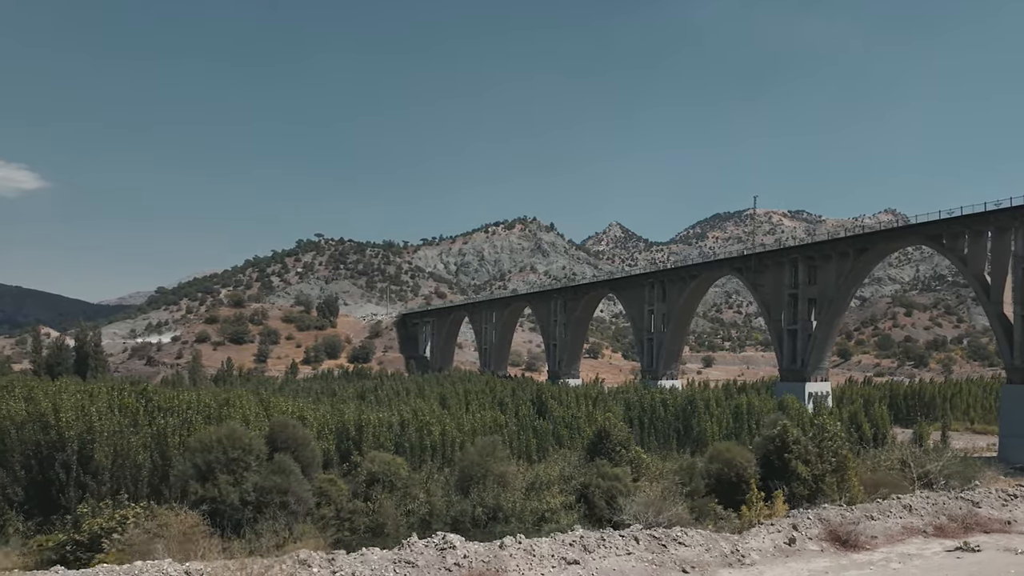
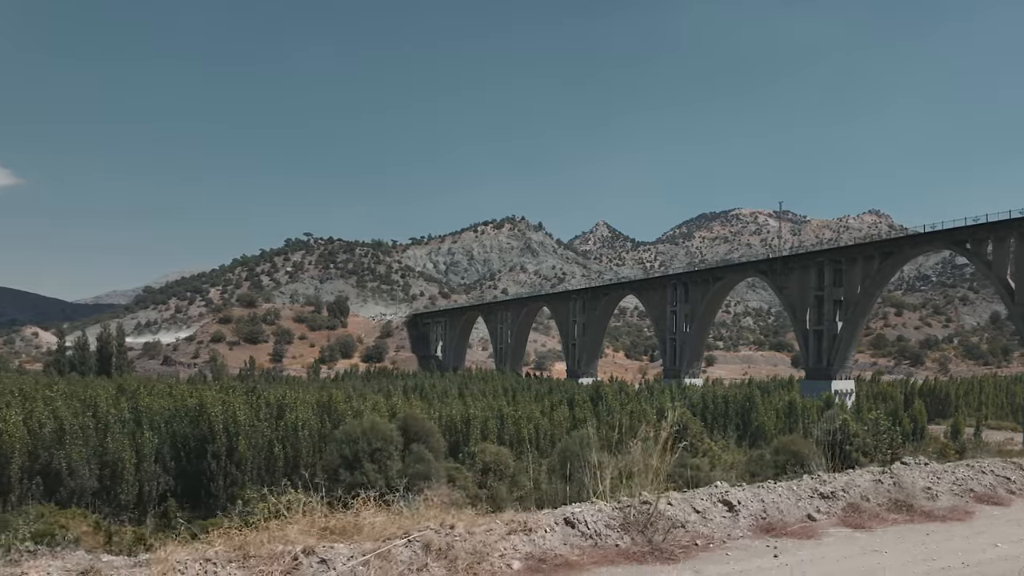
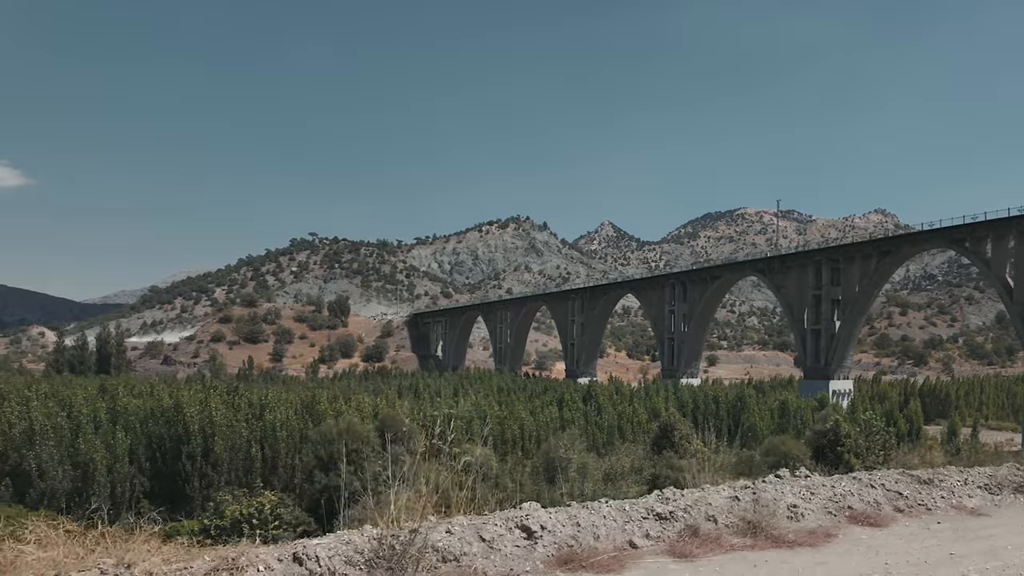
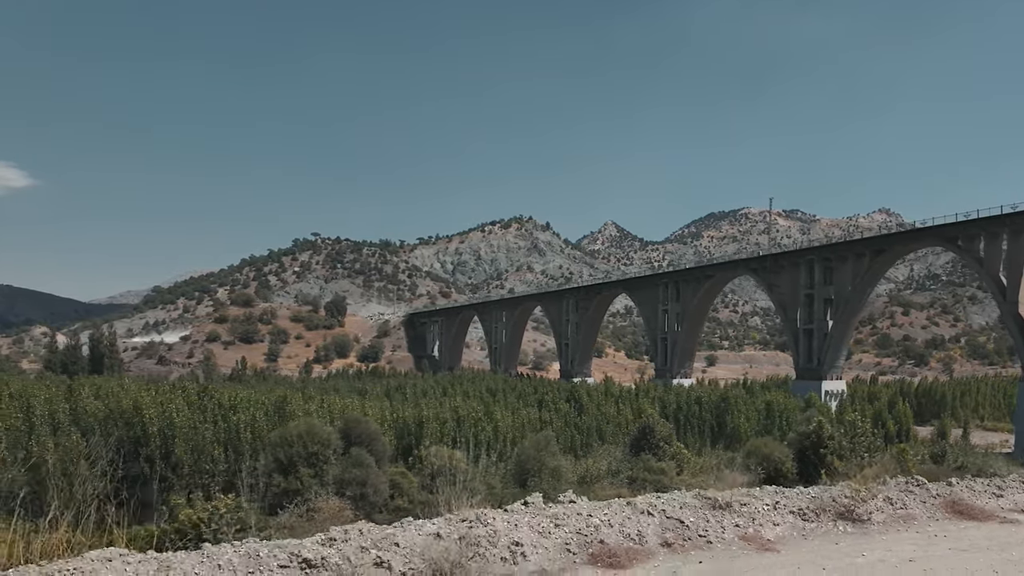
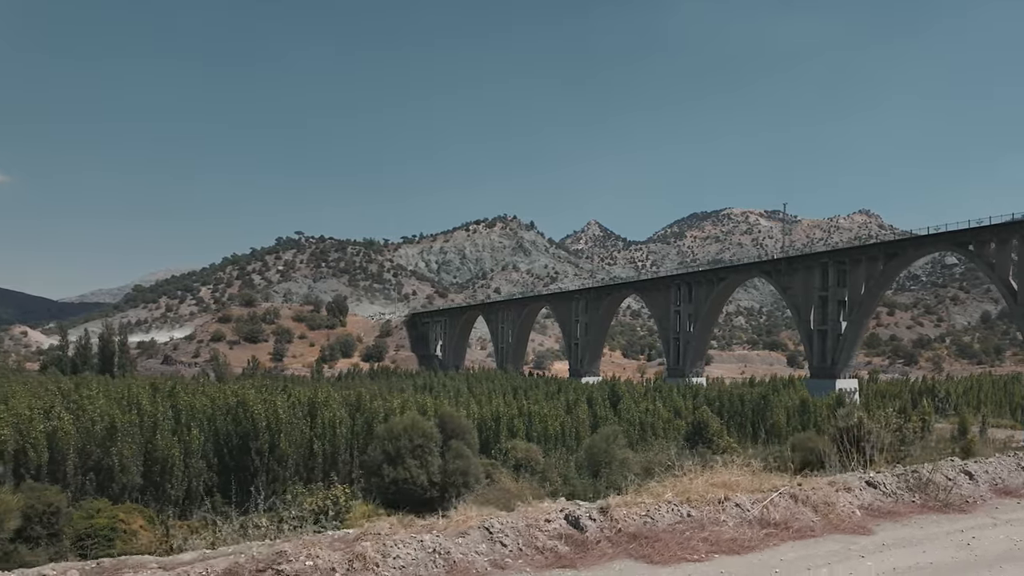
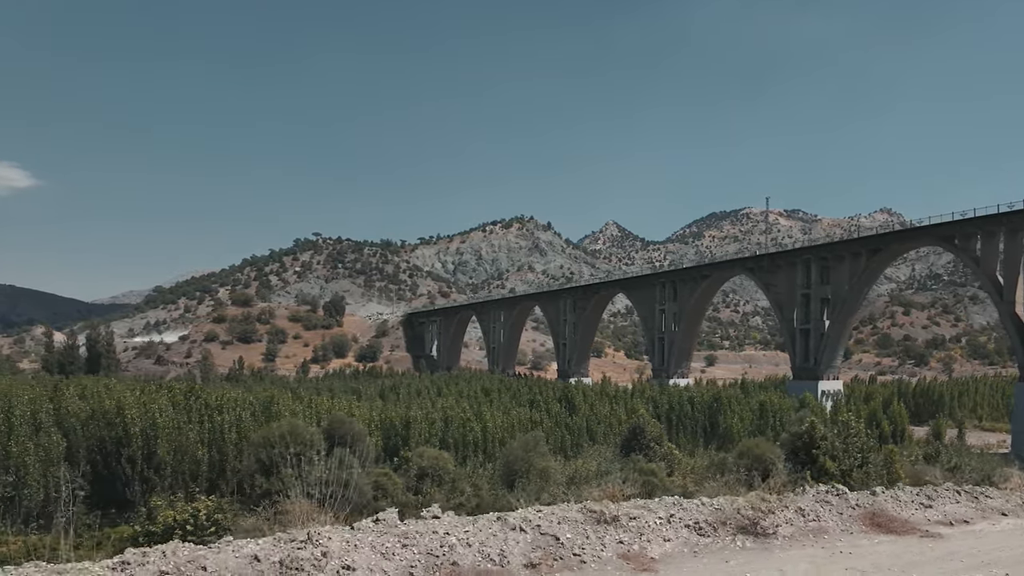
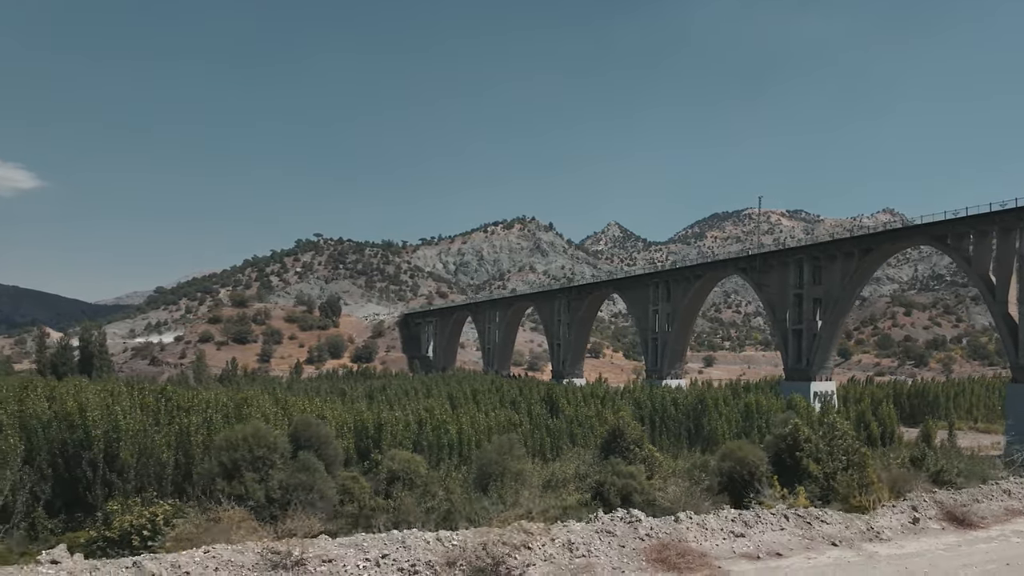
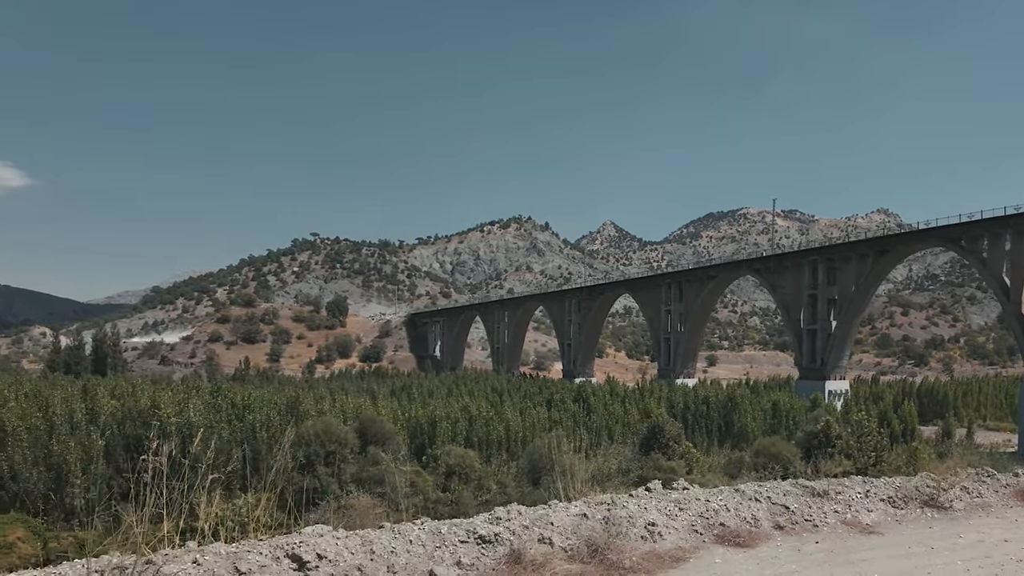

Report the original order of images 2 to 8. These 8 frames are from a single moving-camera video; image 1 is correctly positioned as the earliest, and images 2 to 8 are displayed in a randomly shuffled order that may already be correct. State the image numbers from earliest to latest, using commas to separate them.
7, 6, 4, 8, 3, 2, 5
